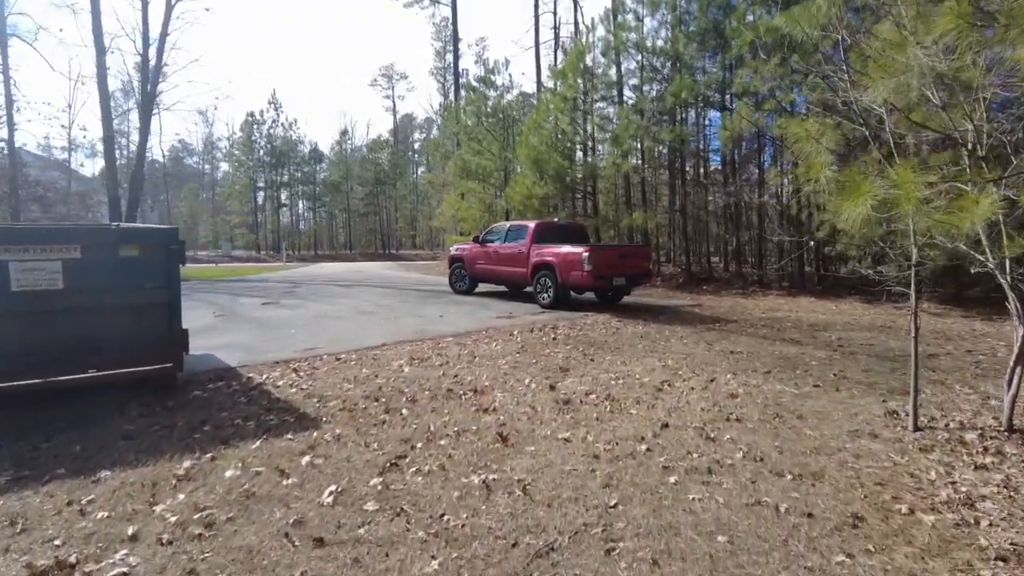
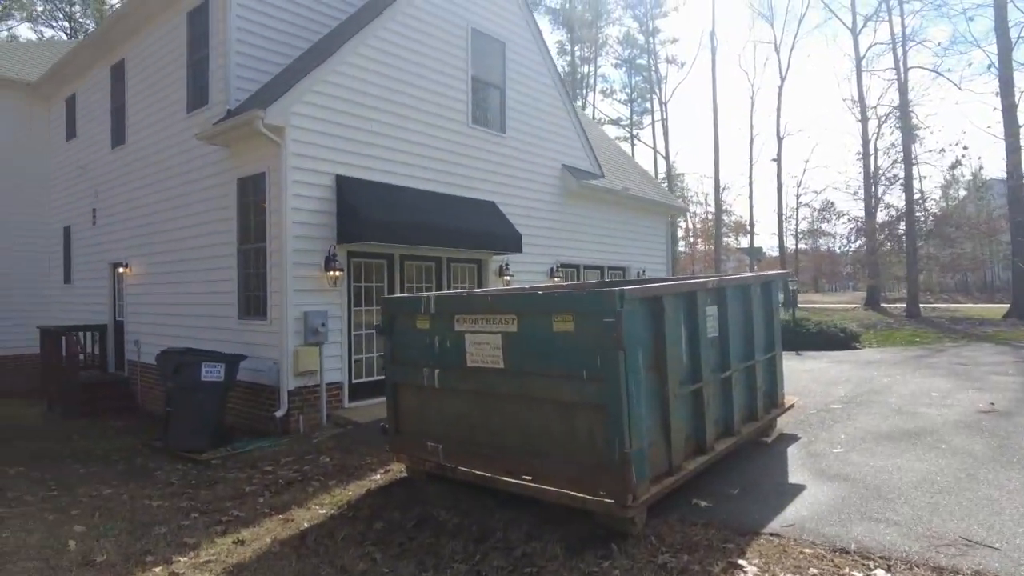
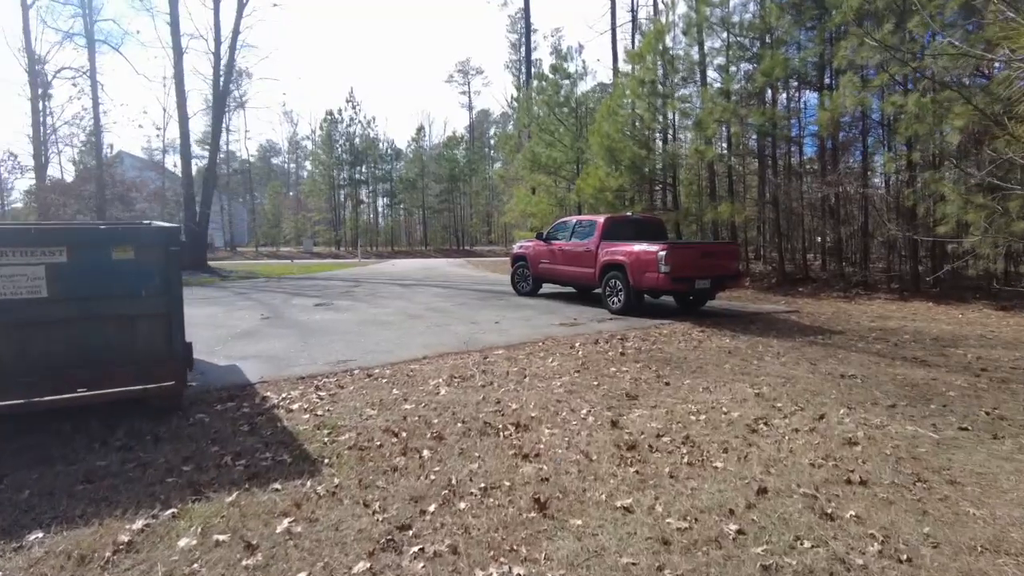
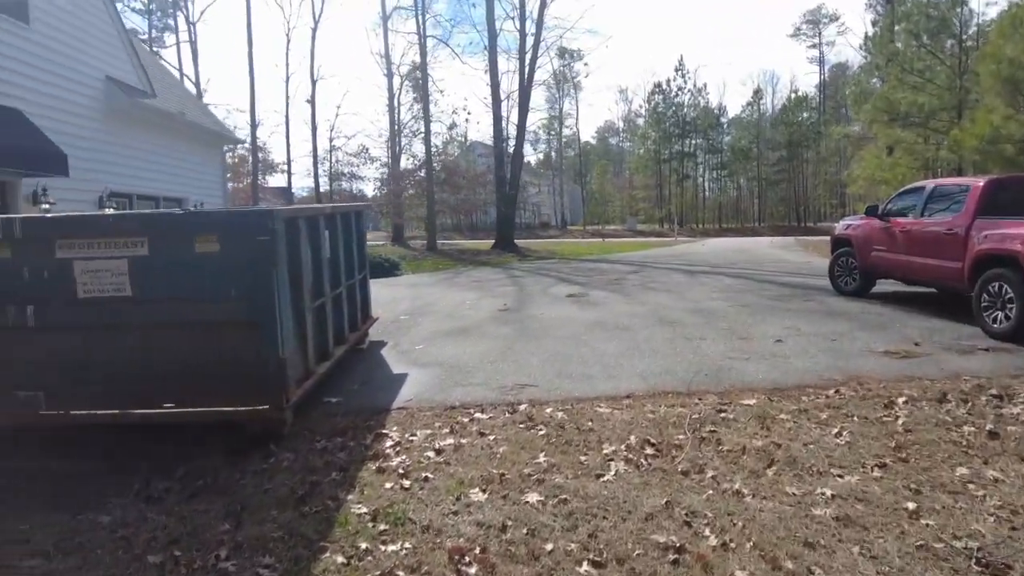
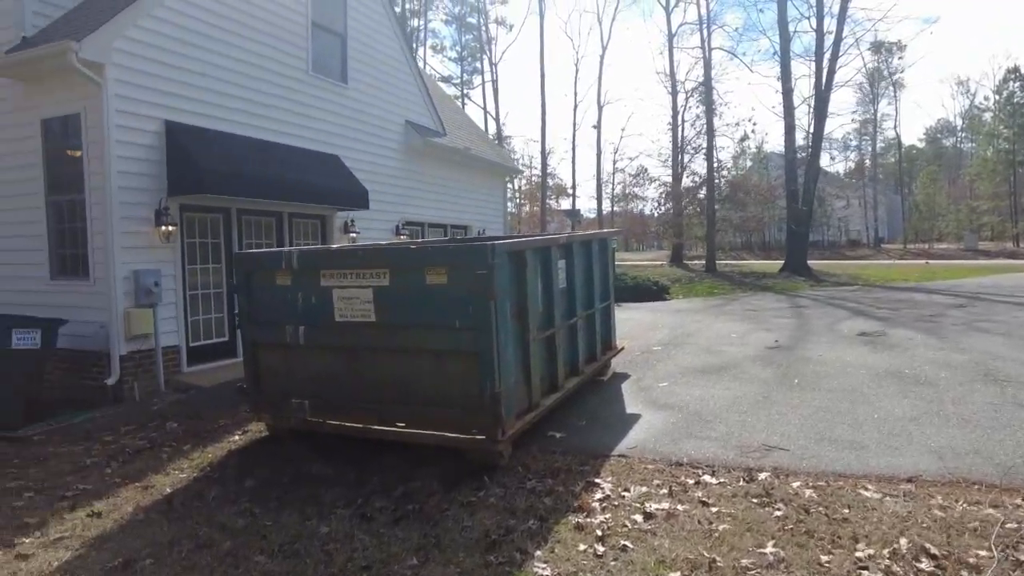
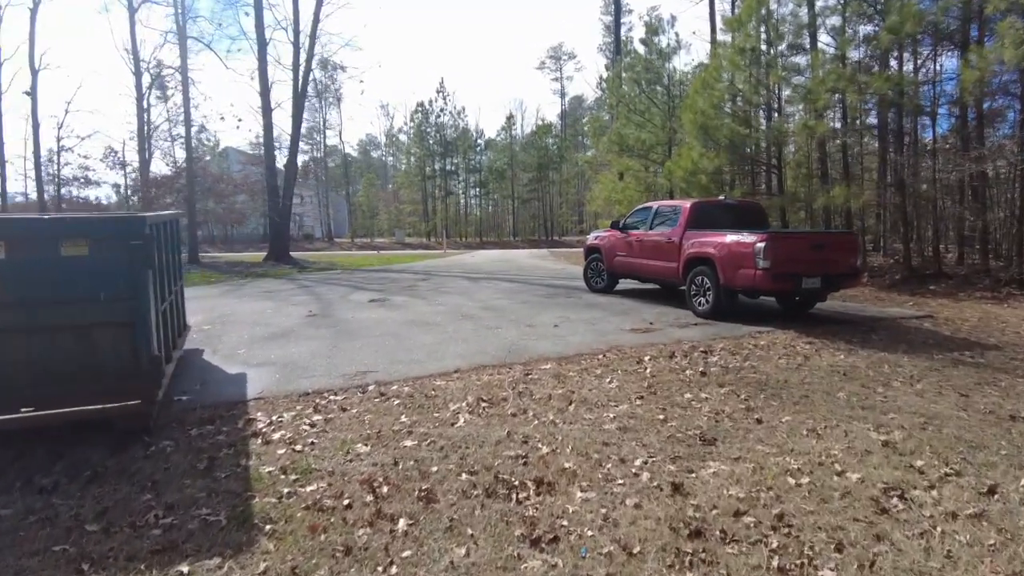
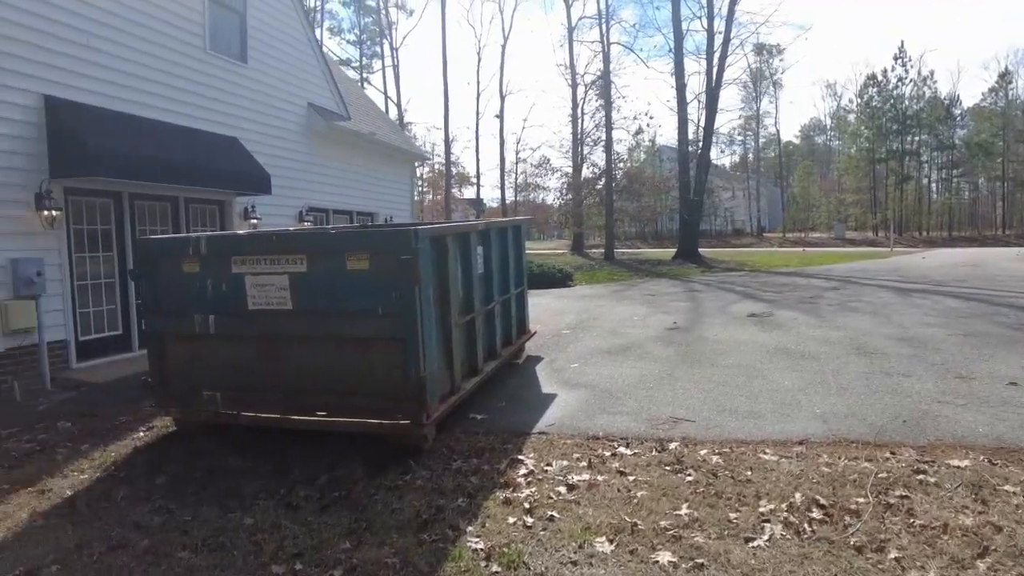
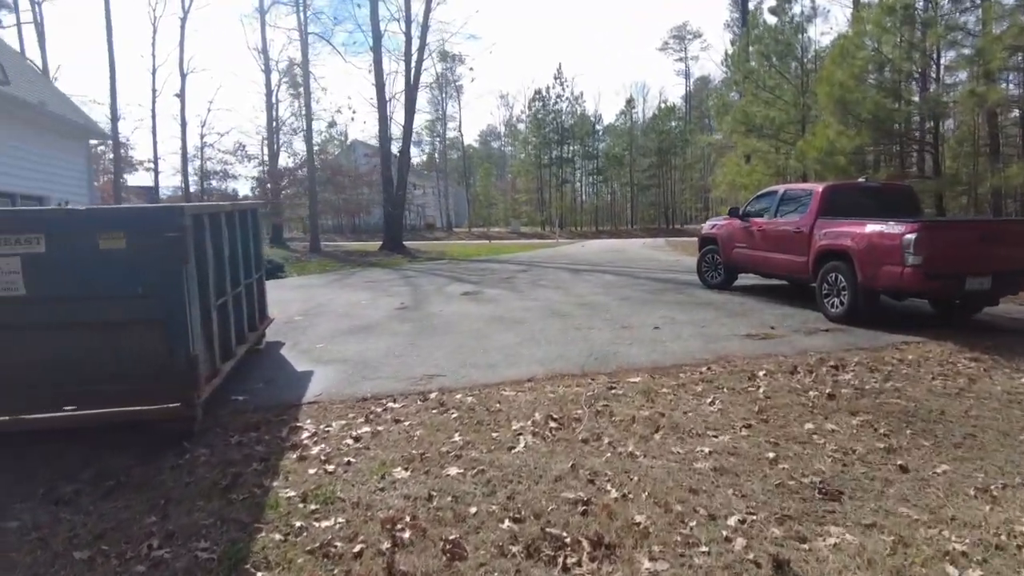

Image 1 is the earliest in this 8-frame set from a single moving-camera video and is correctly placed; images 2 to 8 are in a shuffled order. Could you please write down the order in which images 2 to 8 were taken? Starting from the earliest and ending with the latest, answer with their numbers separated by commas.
3, 6, 8, 4, 7, 5, 2
